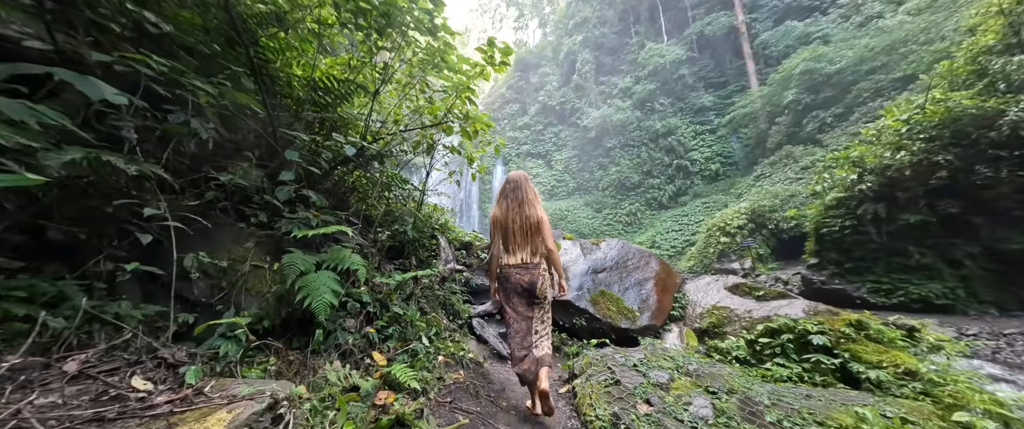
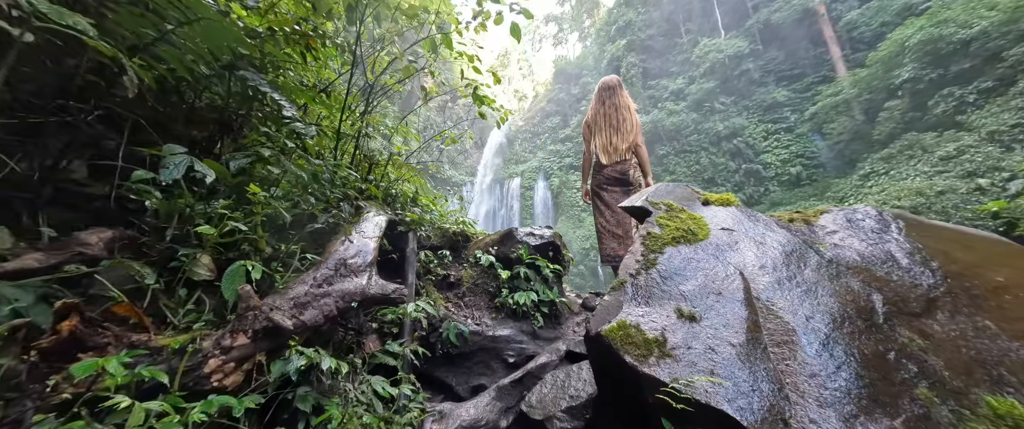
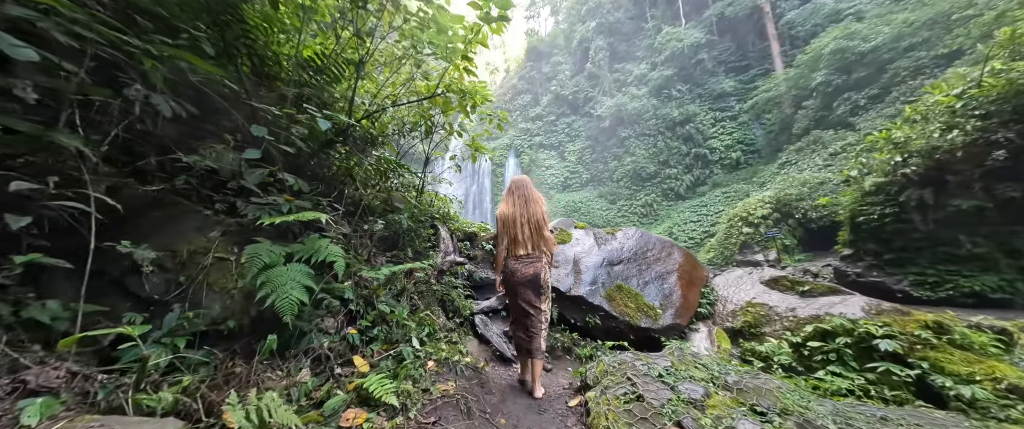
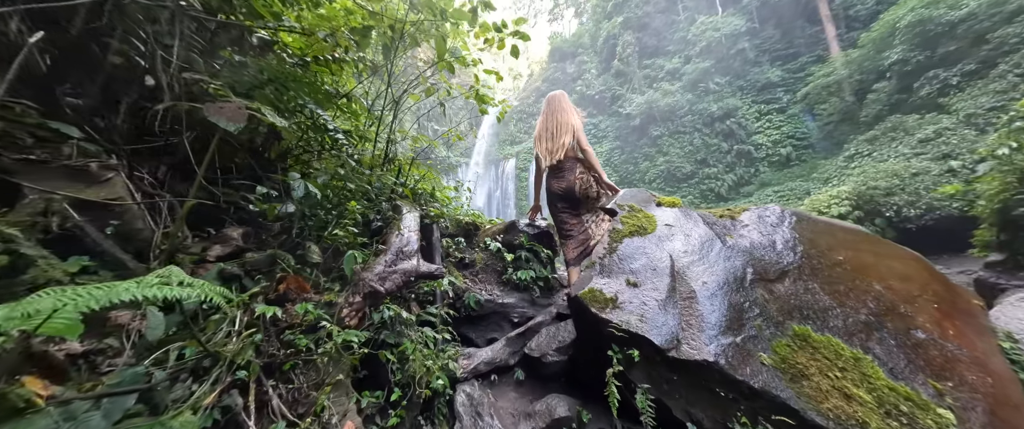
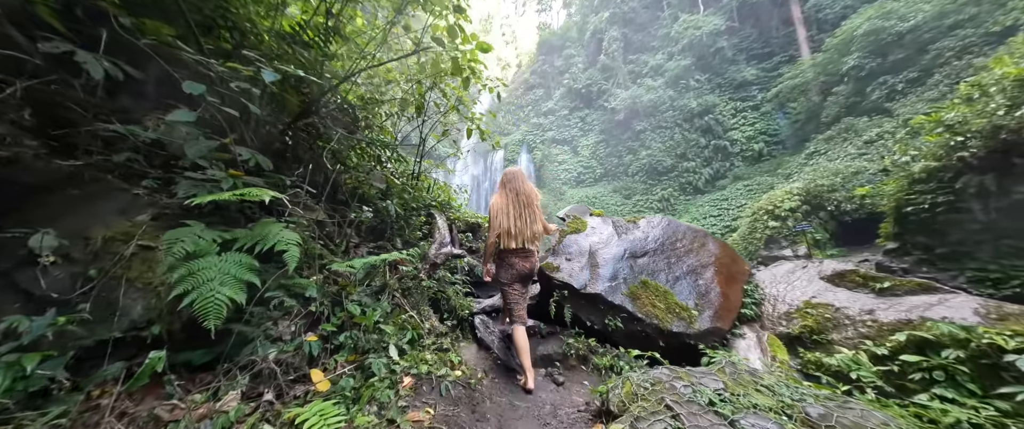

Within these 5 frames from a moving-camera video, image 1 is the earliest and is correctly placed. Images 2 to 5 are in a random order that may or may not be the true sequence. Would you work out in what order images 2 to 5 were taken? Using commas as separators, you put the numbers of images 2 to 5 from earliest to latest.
3, 5, 4, 2
